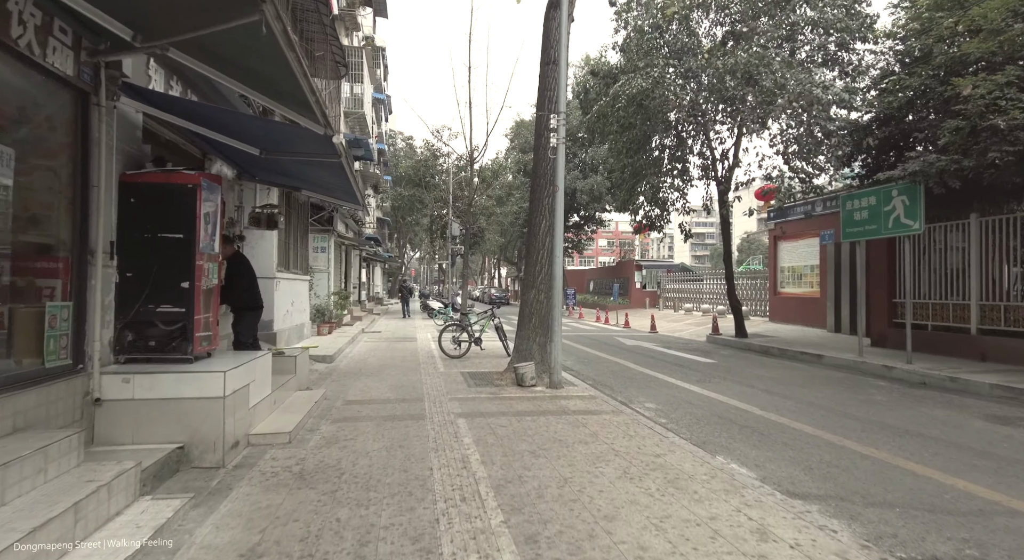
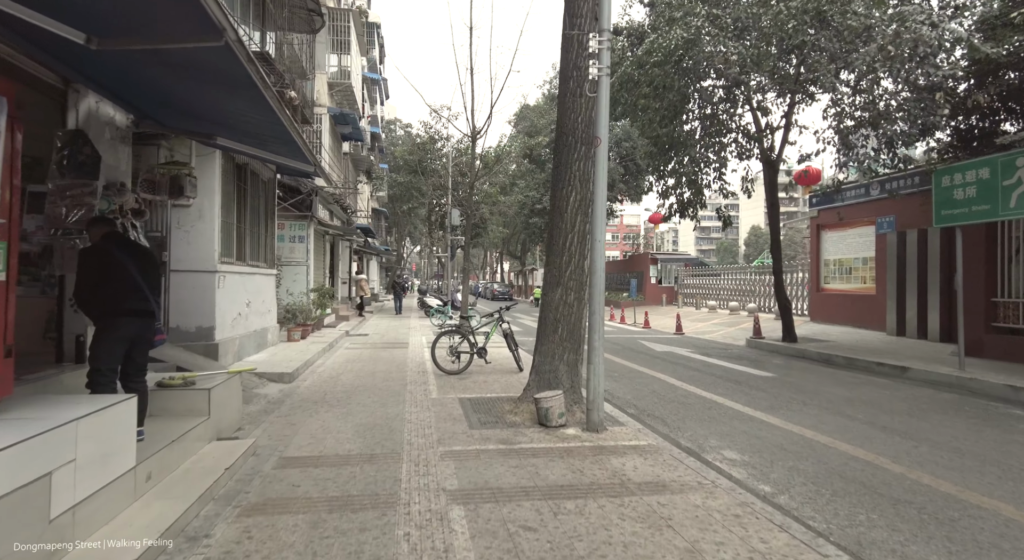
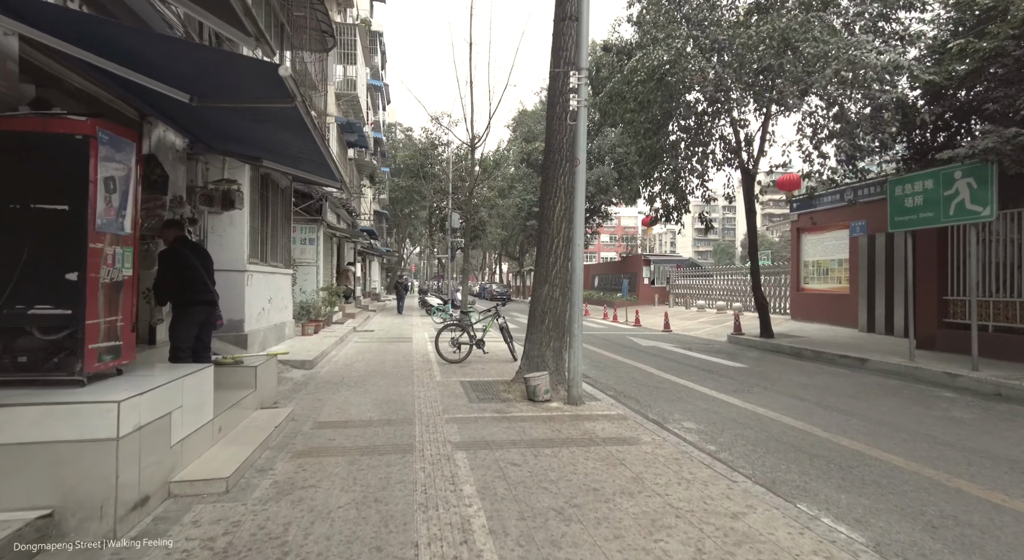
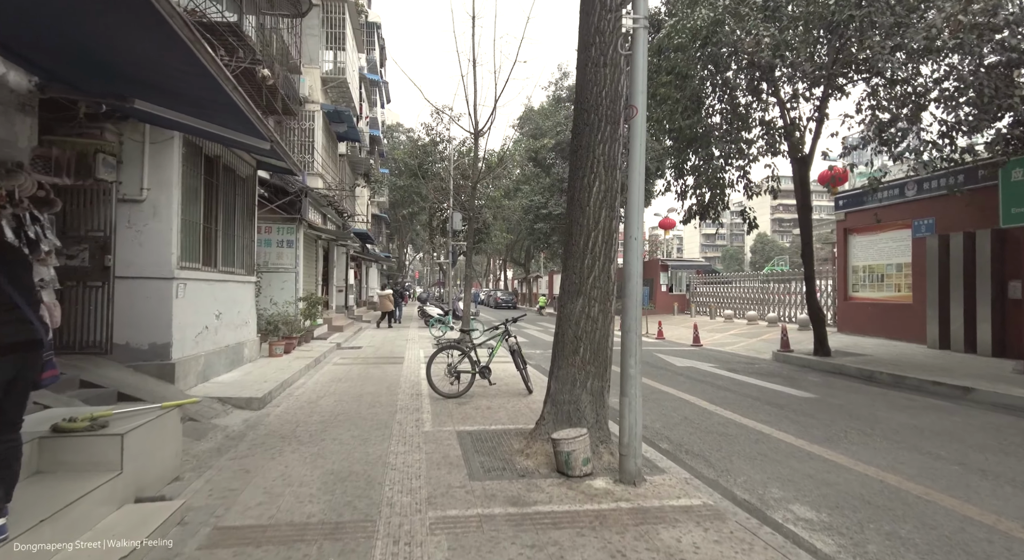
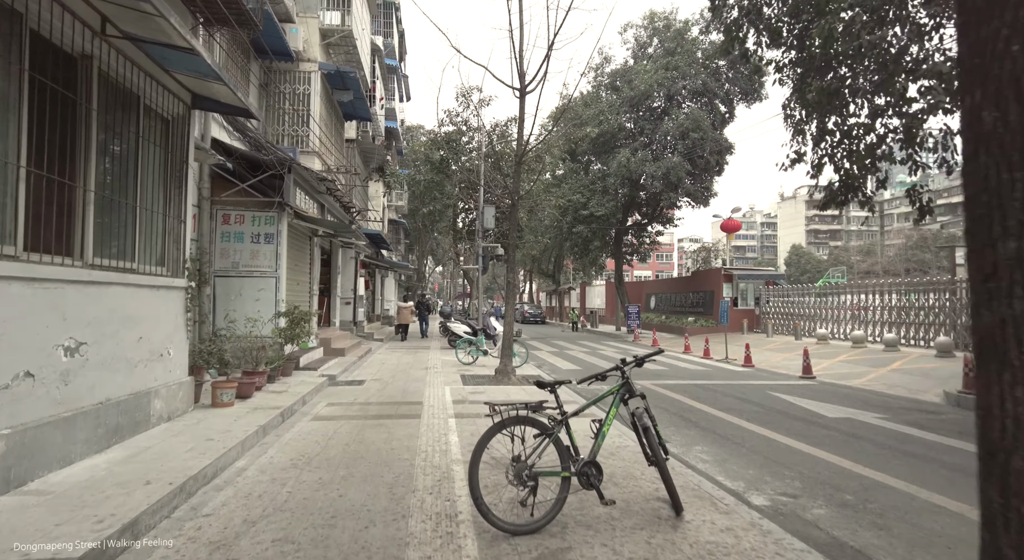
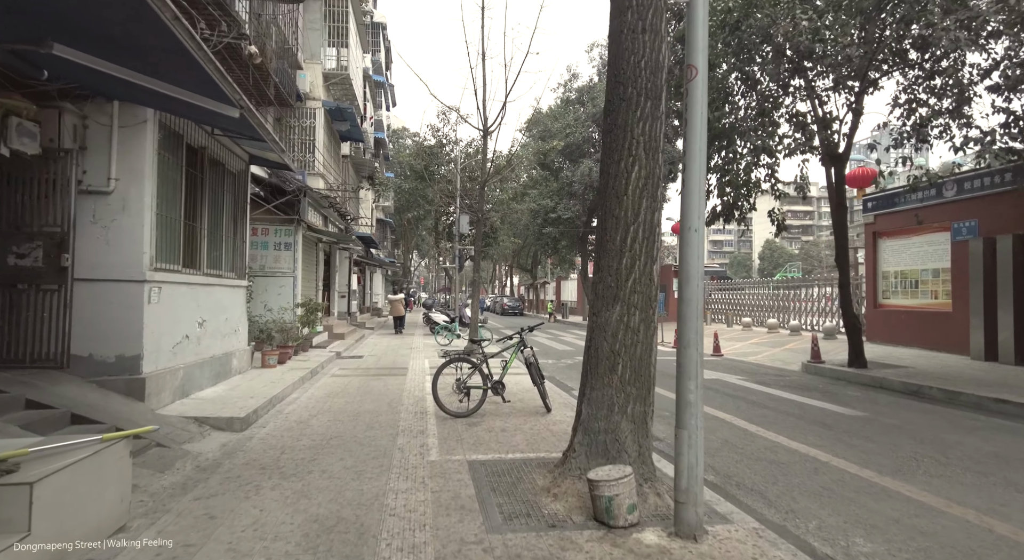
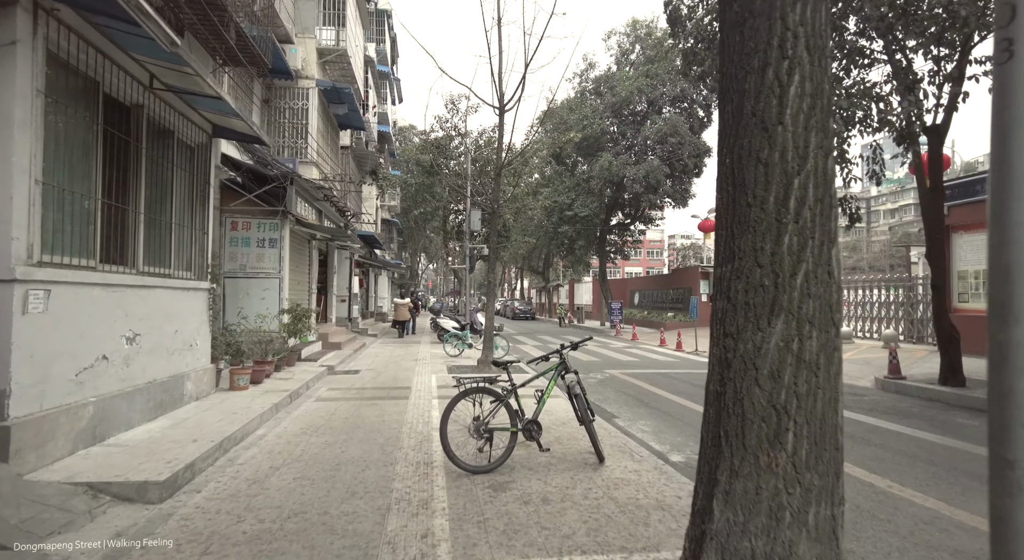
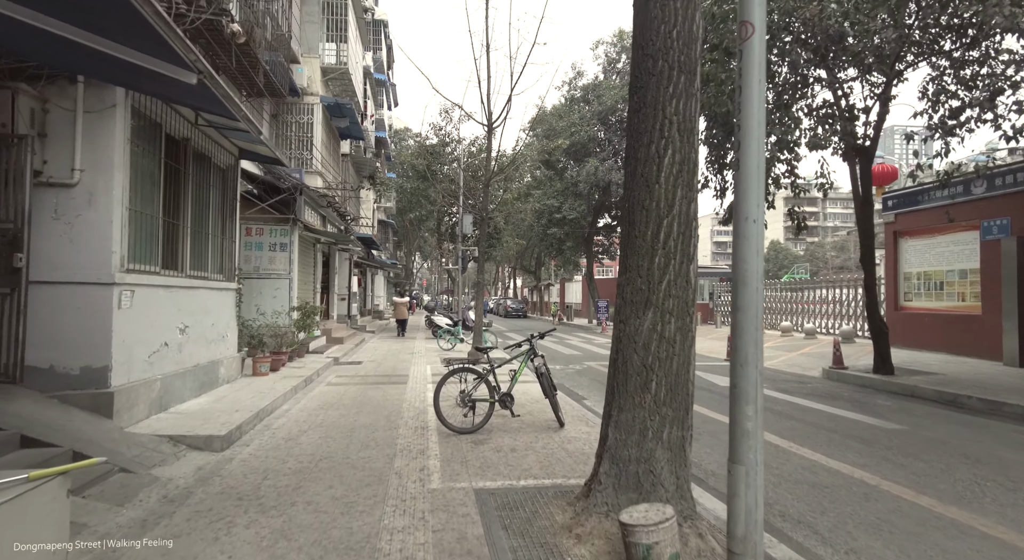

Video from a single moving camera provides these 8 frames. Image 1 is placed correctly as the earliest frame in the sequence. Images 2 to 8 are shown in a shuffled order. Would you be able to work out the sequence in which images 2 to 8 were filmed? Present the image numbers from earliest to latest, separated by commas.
3, 2, 4, 6, 8, 7, 5
